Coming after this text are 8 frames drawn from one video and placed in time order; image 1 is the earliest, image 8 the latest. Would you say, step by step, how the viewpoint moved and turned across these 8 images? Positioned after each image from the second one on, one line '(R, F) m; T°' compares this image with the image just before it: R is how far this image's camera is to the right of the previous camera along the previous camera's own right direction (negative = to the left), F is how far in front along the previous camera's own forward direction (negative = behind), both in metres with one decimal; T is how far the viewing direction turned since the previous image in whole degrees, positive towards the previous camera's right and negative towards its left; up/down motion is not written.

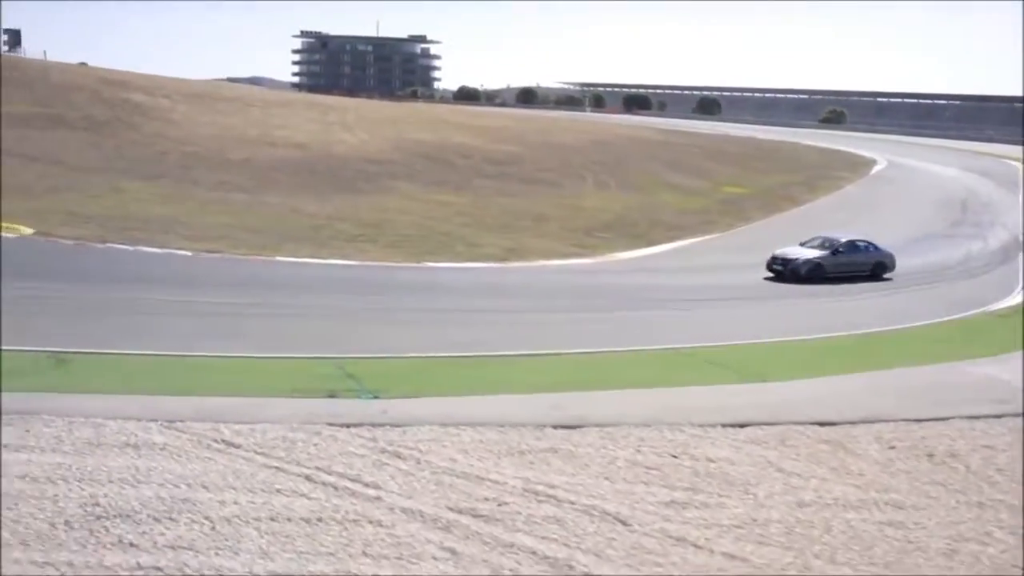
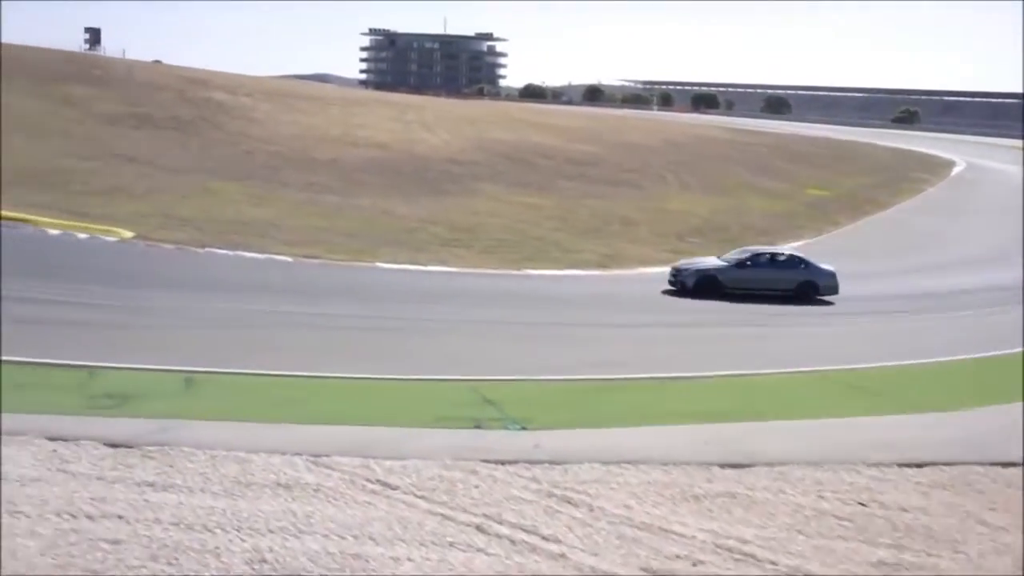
(-0.4, +0.4) m; -3°
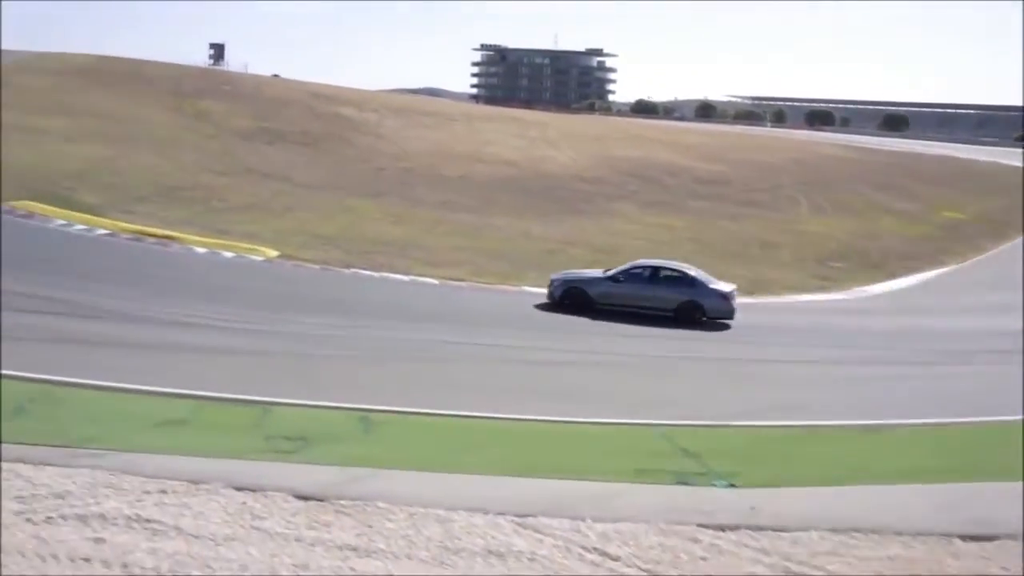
(-0.4, +0.4) m; -5°
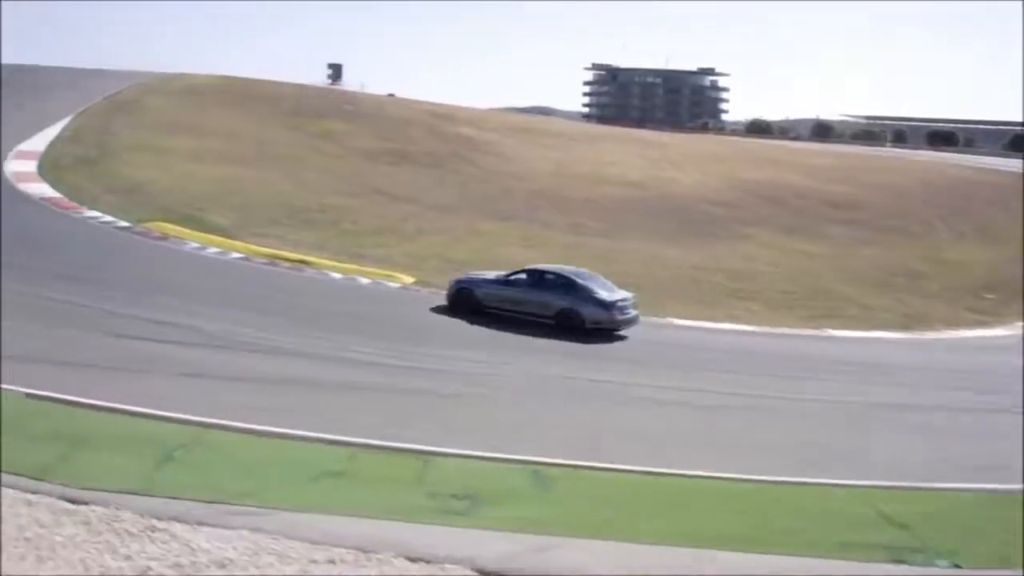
(-0.3, +0.4) m; -5°
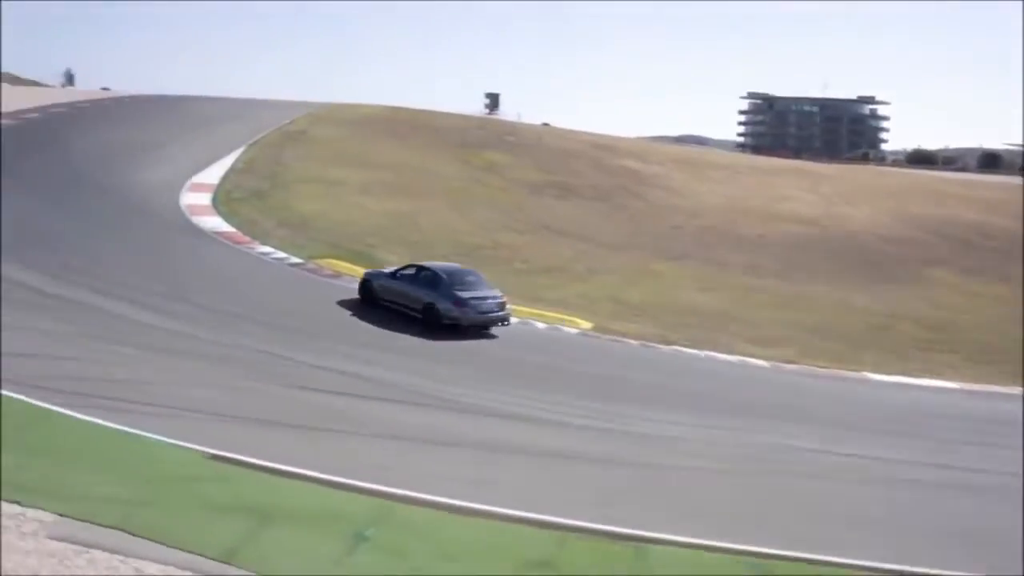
(-0.3, +0.4) m; -7°
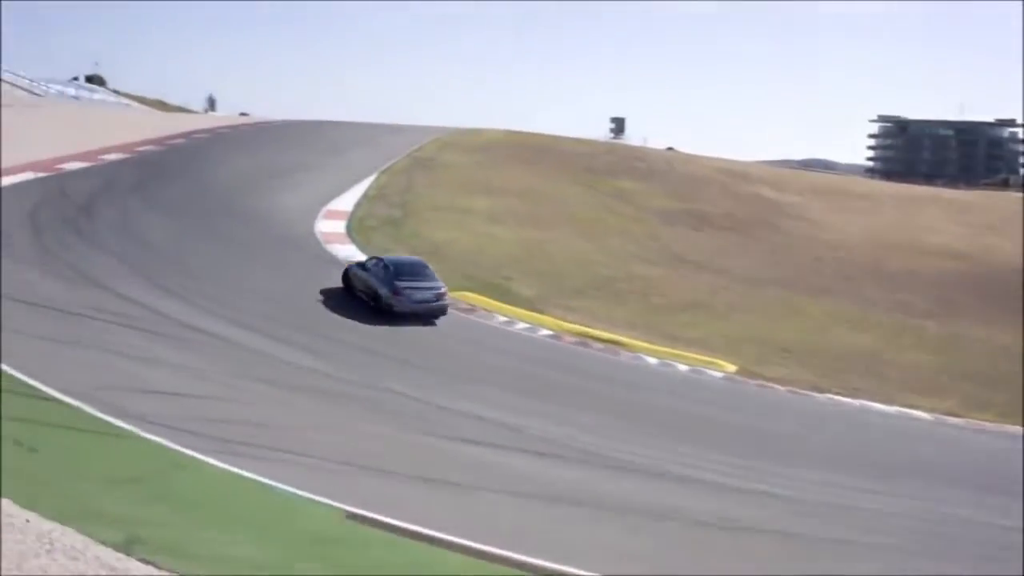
(-0.2, +0.3) m; -6°
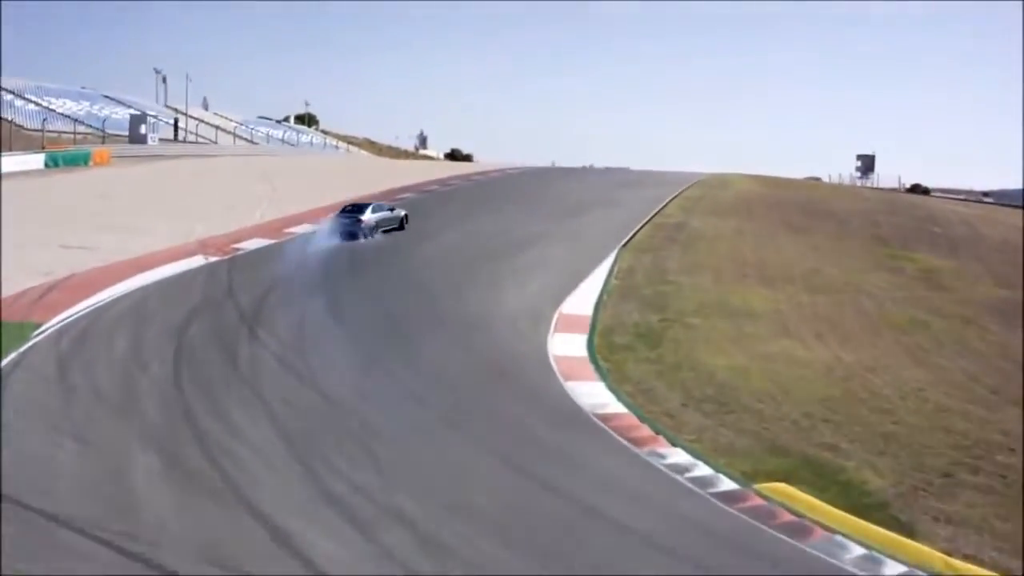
(-0.7, +3.2) m; -10°
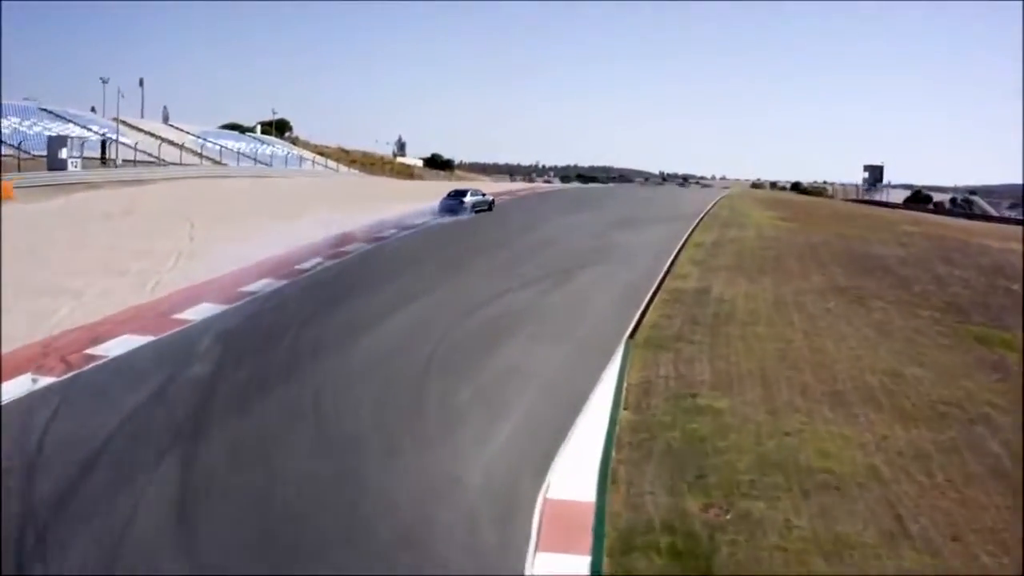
(+0.2, +3.8) m; +1°
